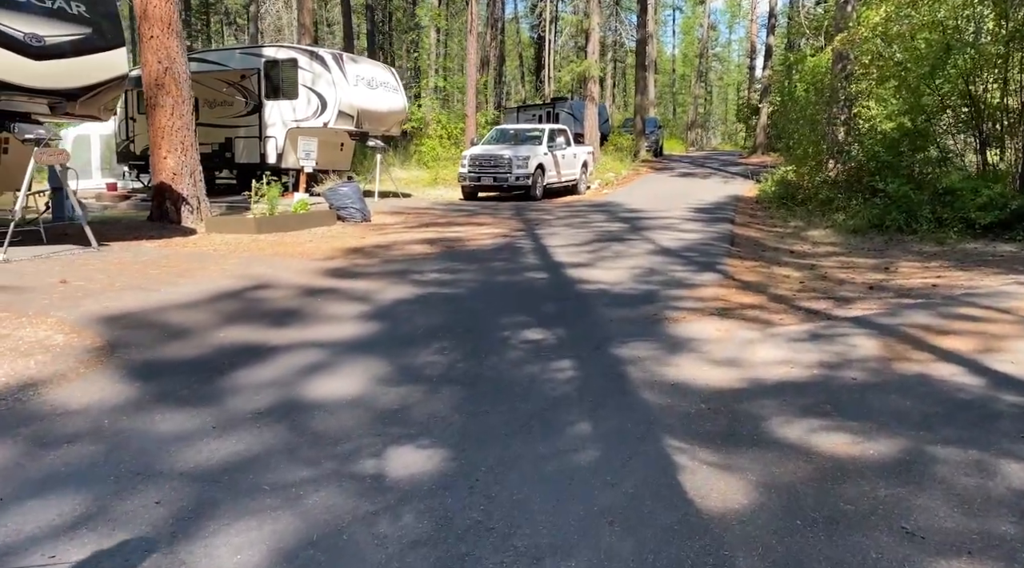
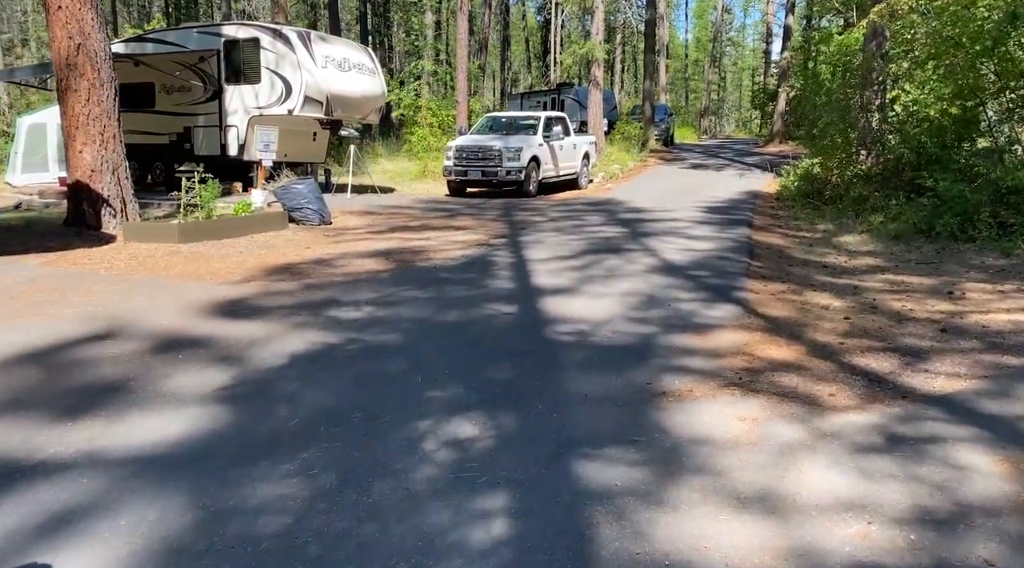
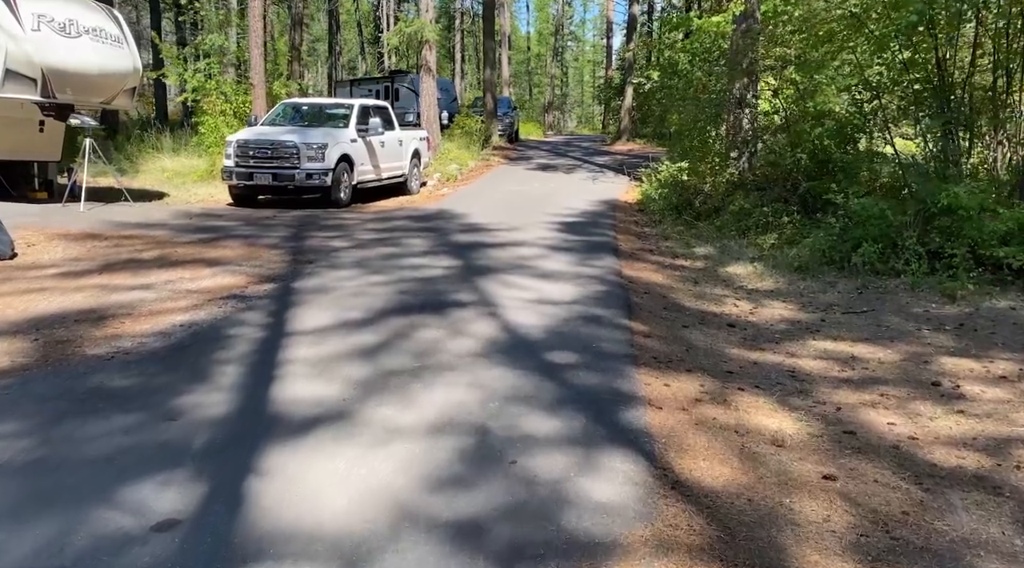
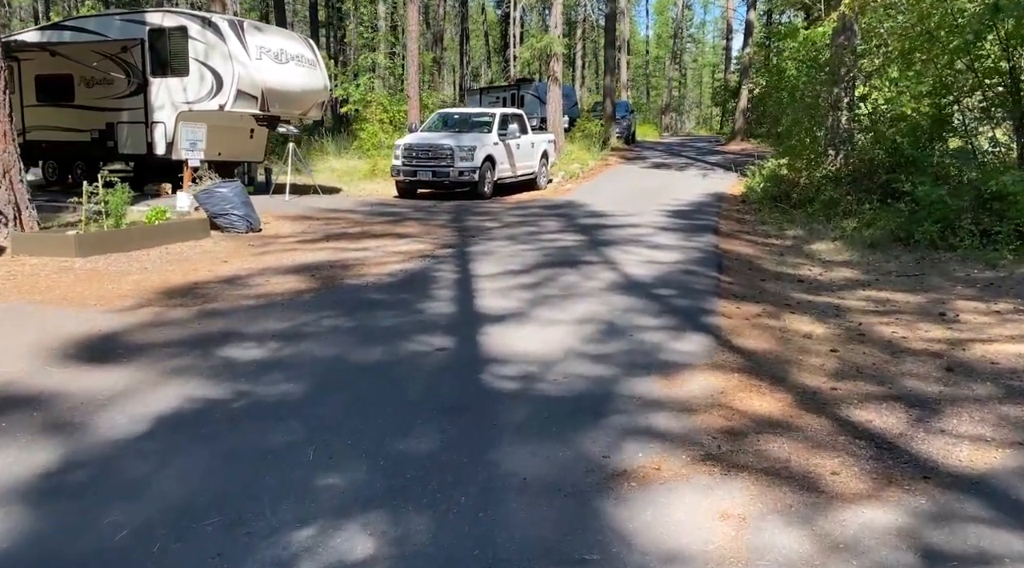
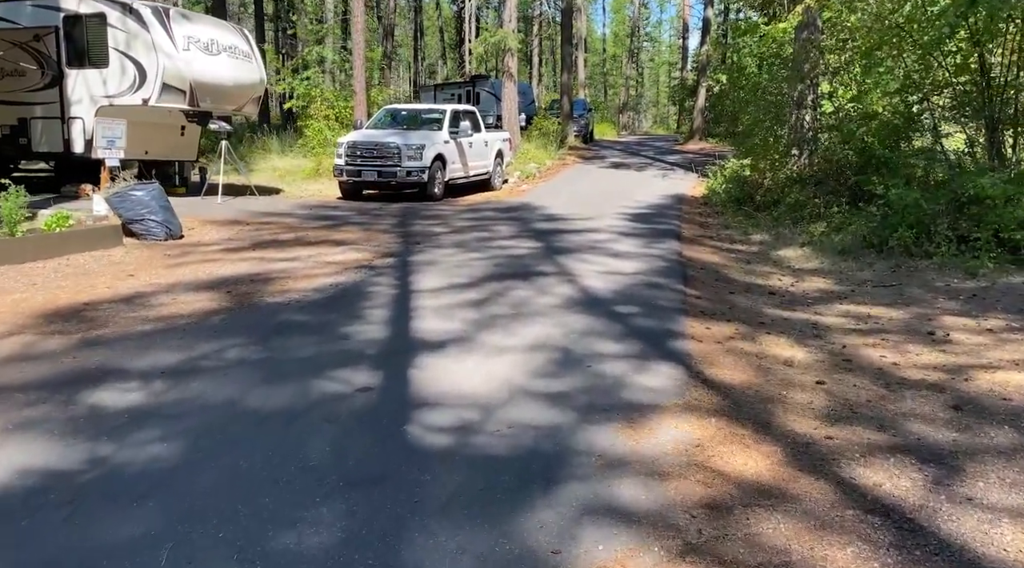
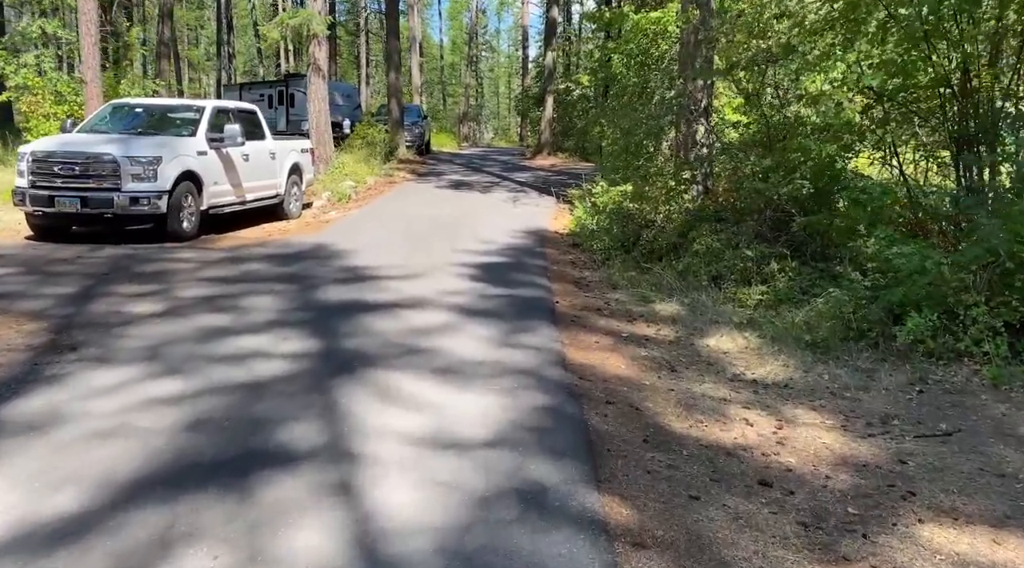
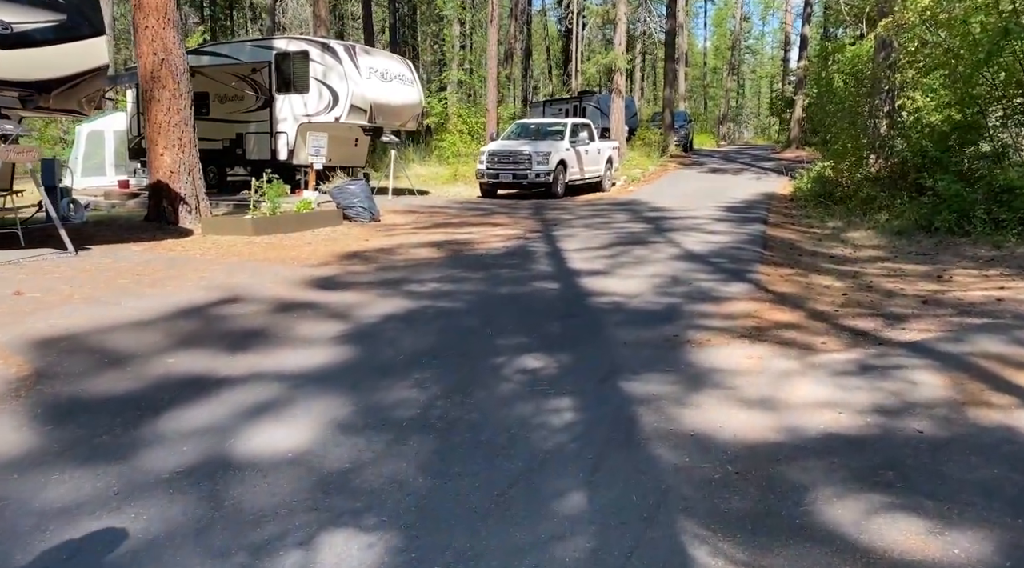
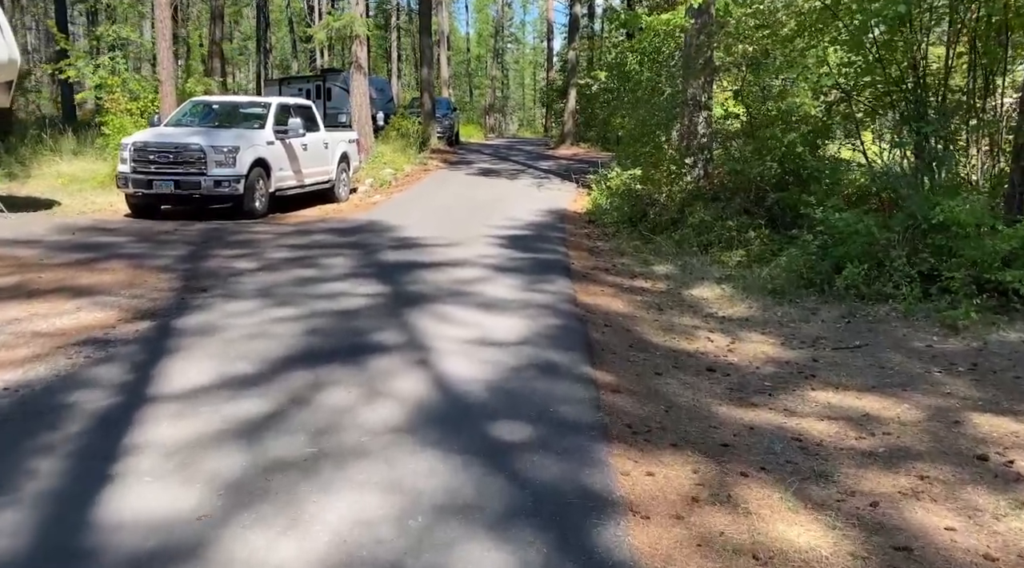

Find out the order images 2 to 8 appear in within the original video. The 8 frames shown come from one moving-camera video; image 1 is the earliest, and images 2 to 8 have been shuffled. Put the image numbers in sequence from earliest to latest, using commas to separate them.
7, 2, 4, 5, 3, 8, 6
